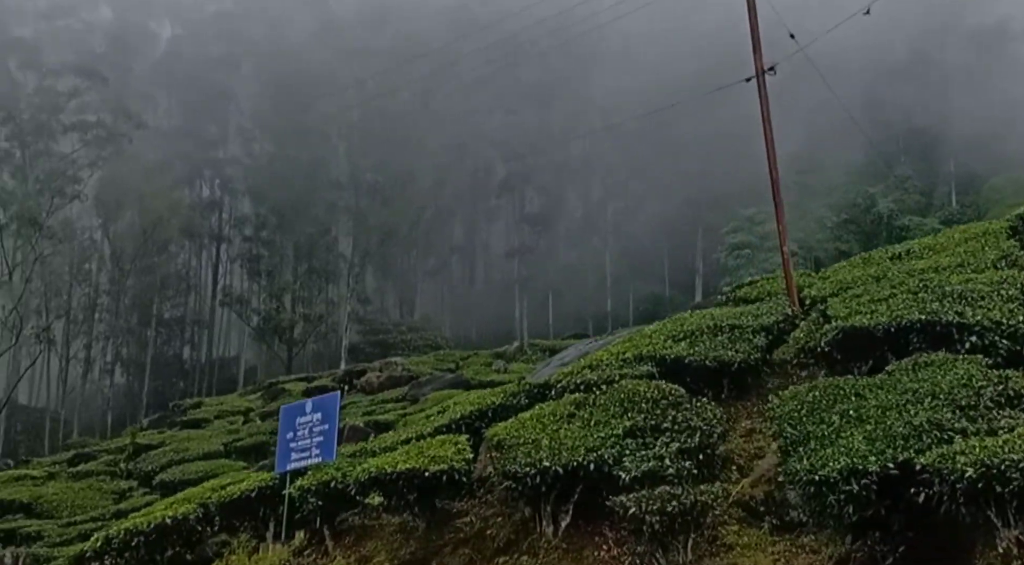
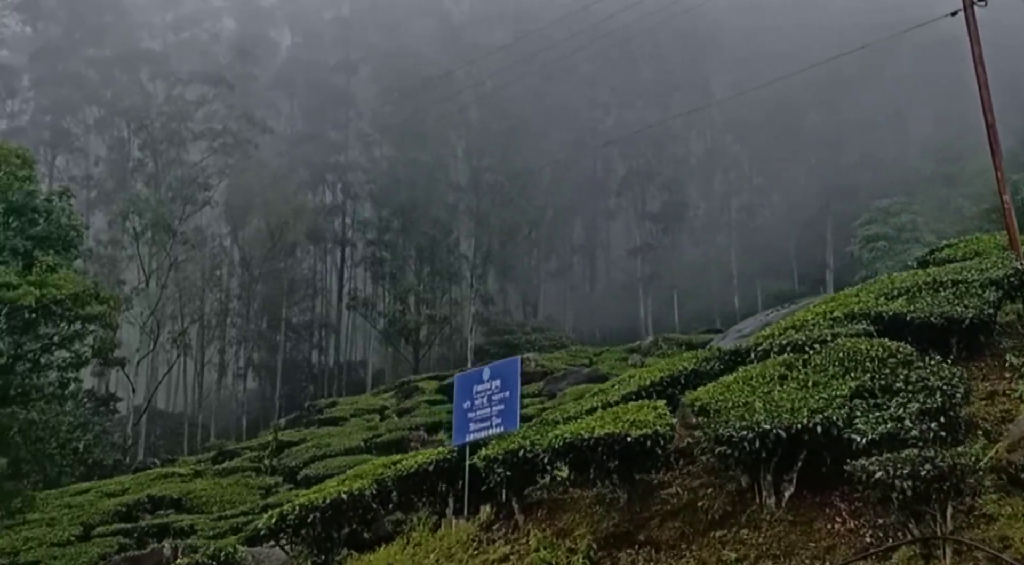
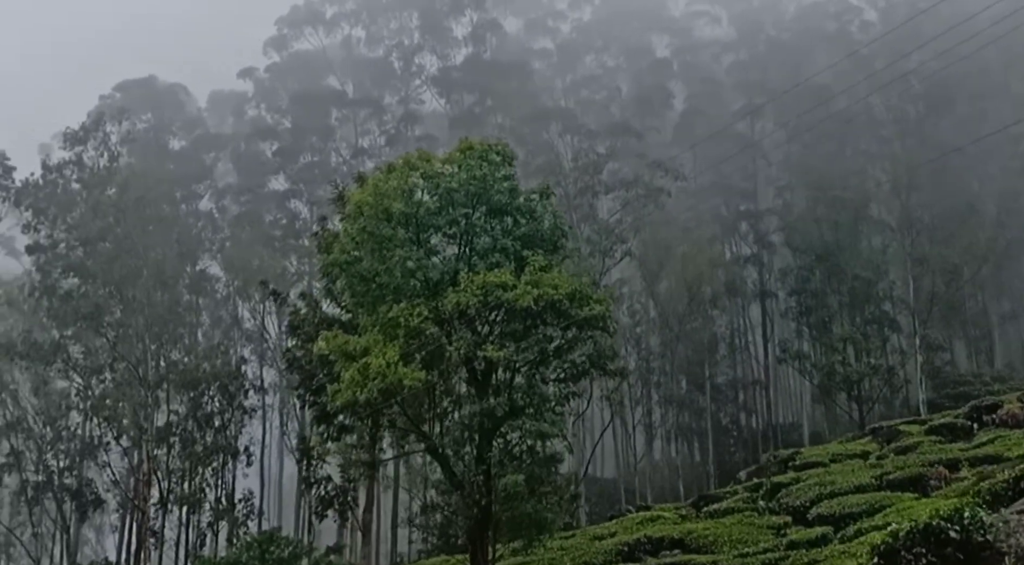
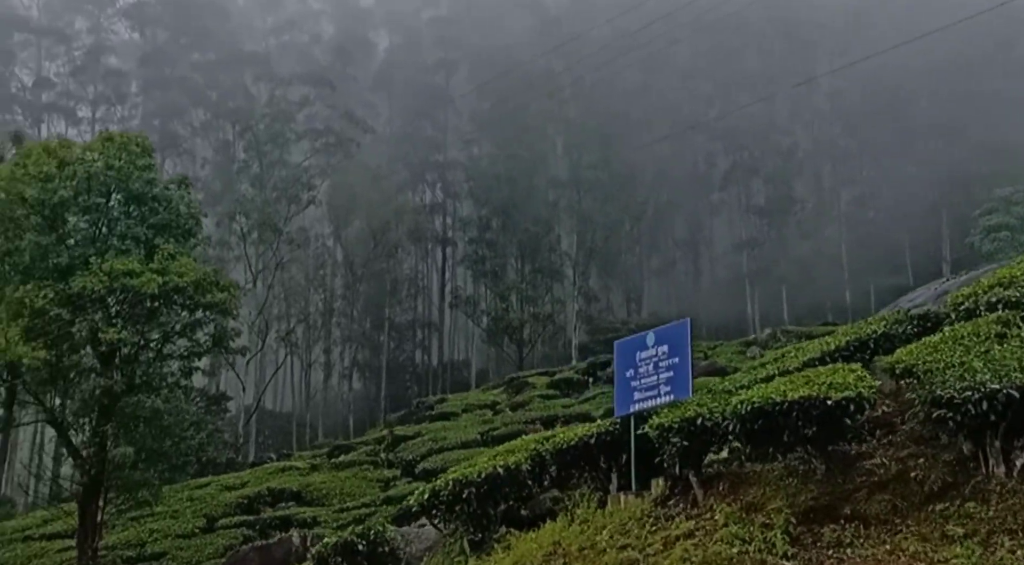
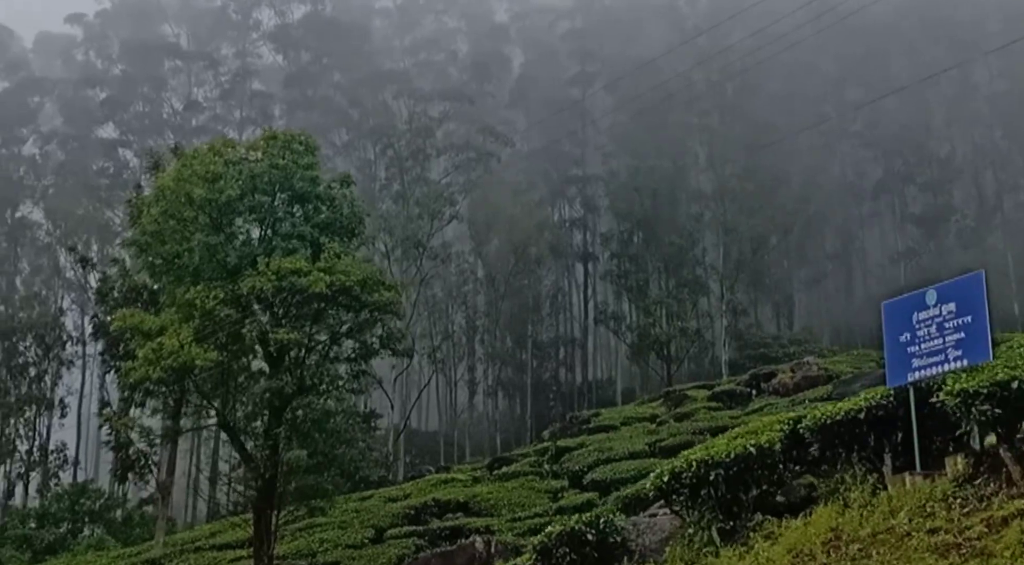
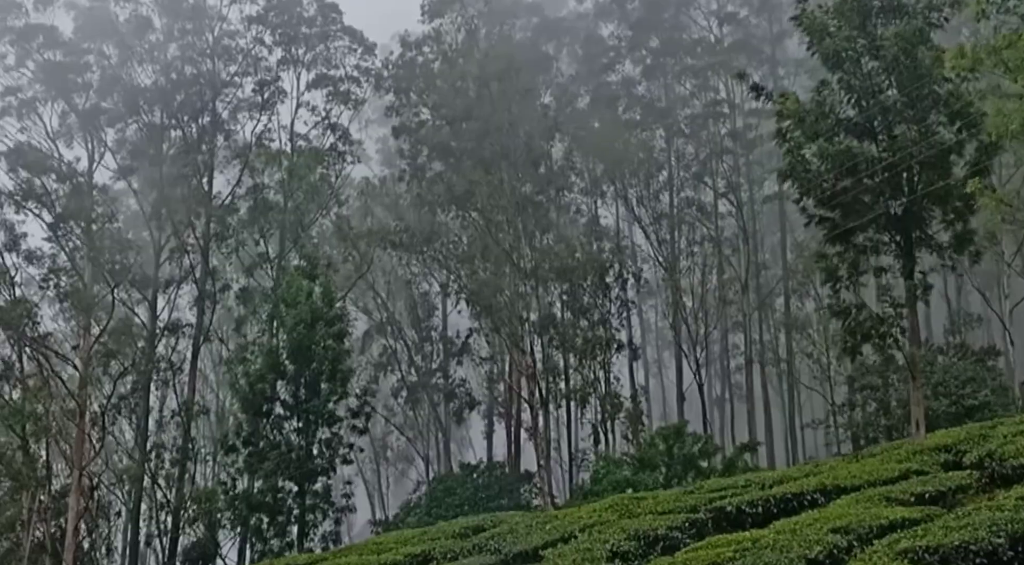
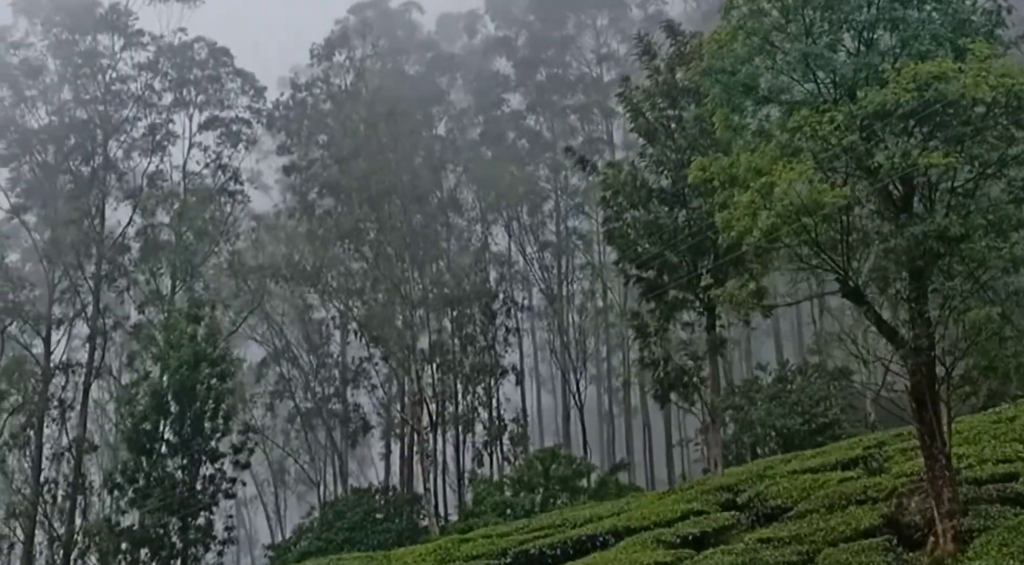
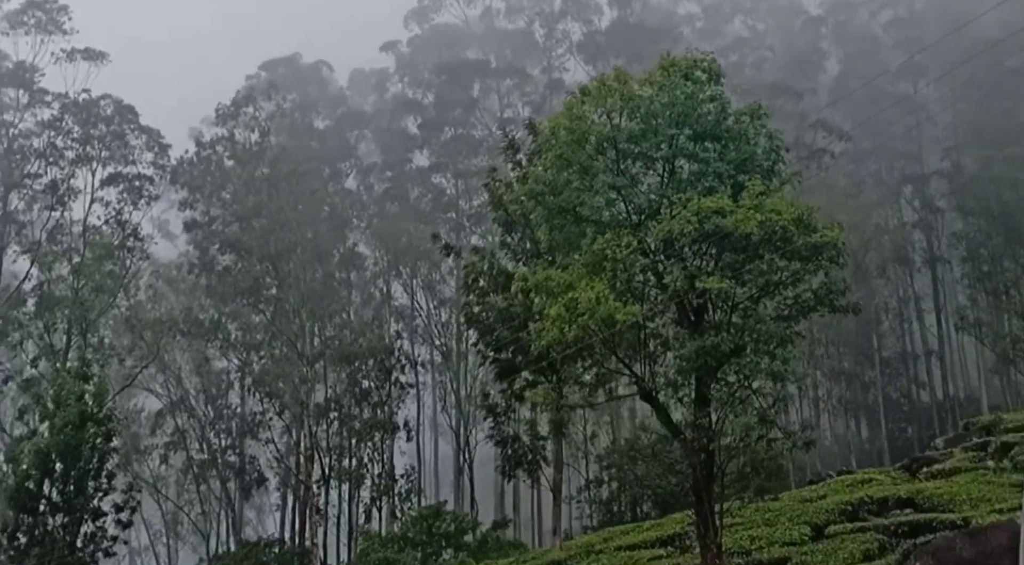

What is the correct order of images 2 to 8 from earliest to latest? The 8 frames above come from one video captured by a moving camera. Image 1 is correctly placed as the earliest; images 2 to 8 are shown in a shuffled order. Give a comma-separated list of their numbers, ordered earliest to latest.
2, 4, 5, 3, 8, 7, 6
